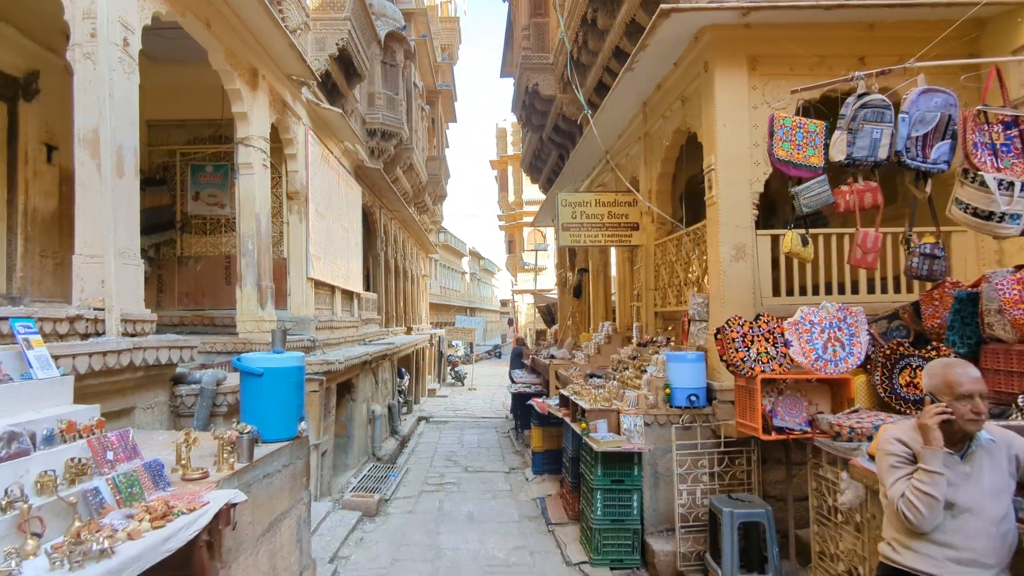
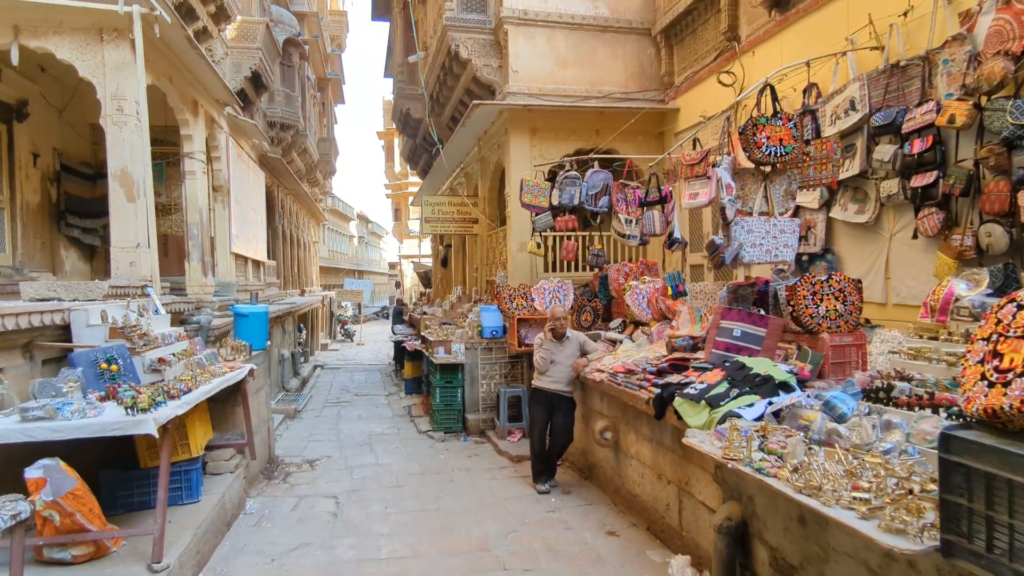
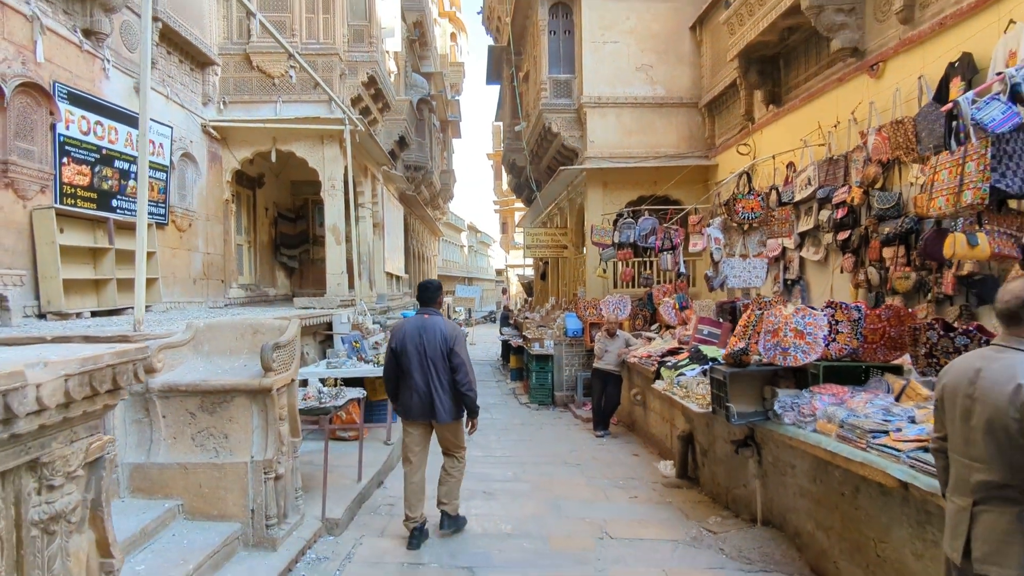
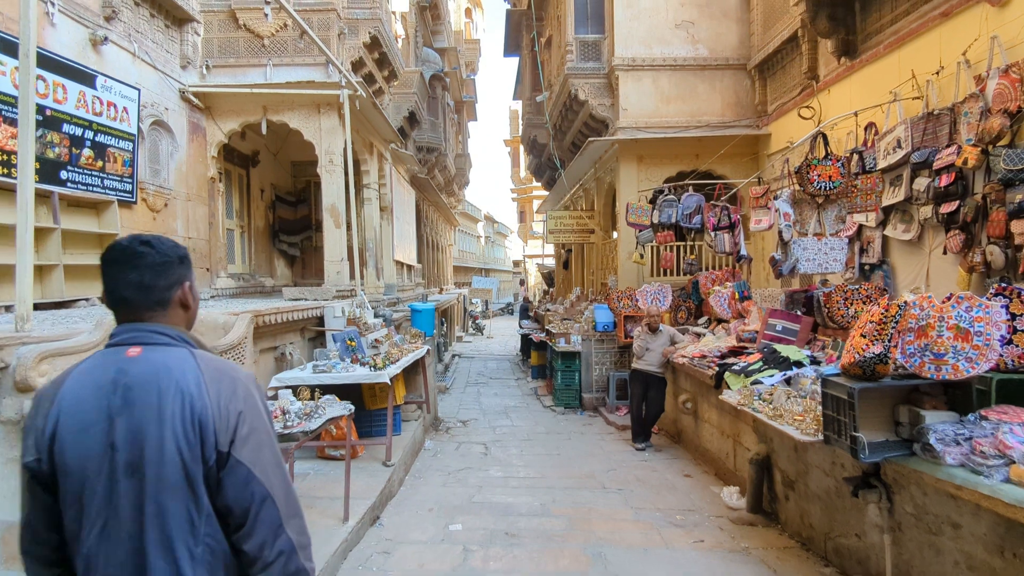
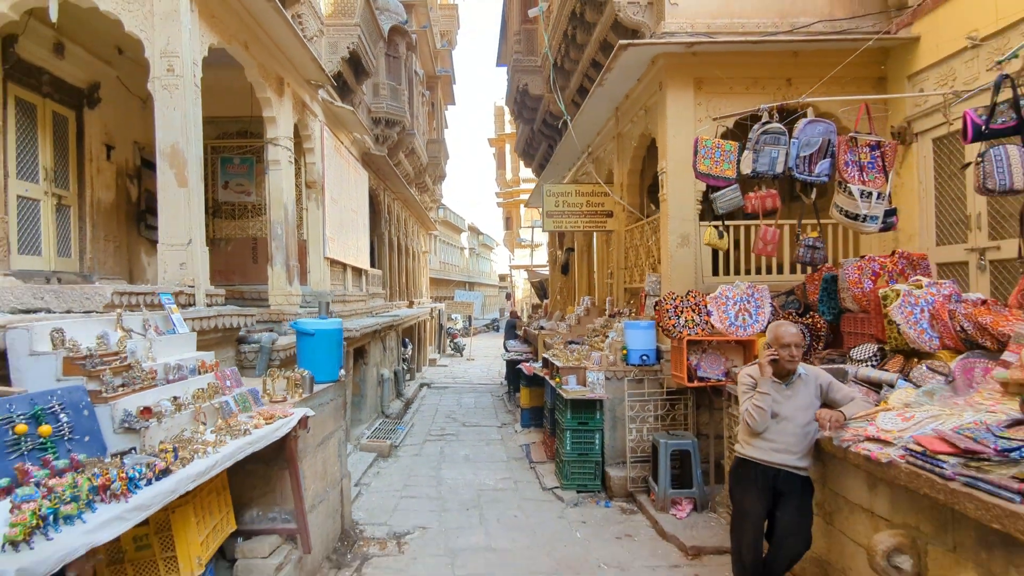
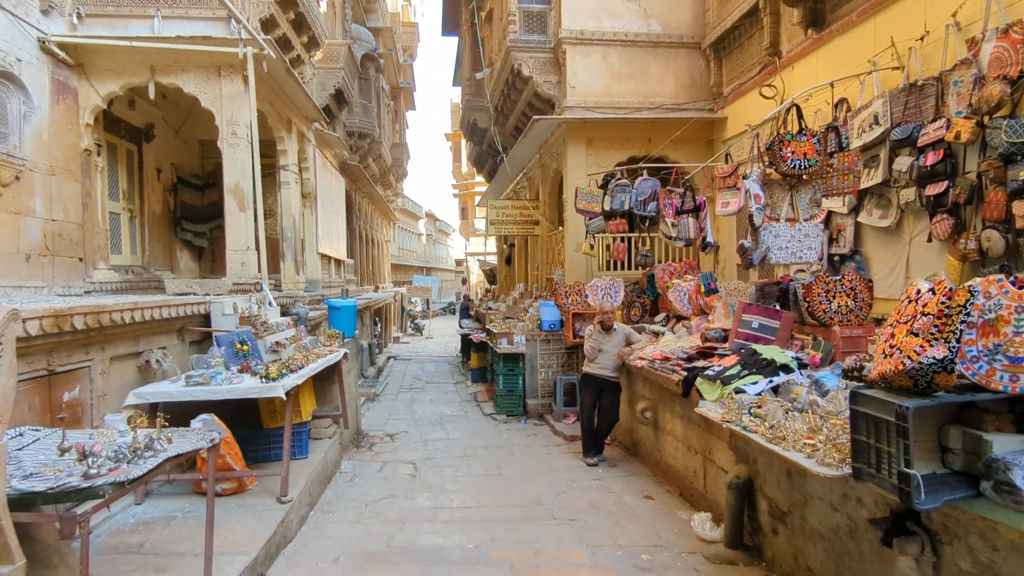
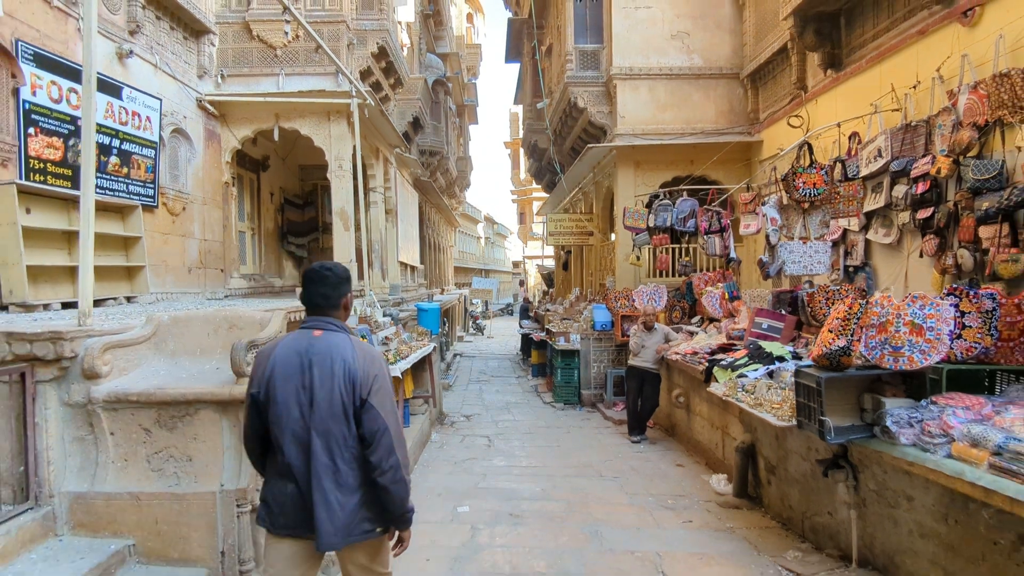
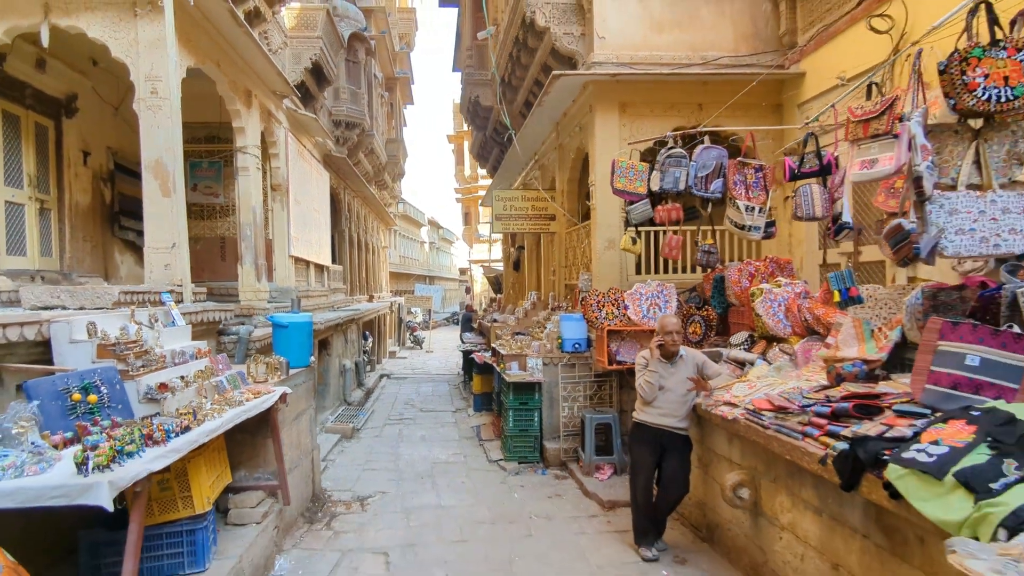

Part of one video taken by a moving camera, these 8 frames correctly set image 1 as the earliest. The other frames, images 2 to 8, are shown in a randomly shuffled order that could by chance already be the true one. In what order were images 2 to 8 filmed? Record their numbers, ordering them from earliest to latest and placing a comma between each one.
5, 8, 2, 6, 4, 7, 3
